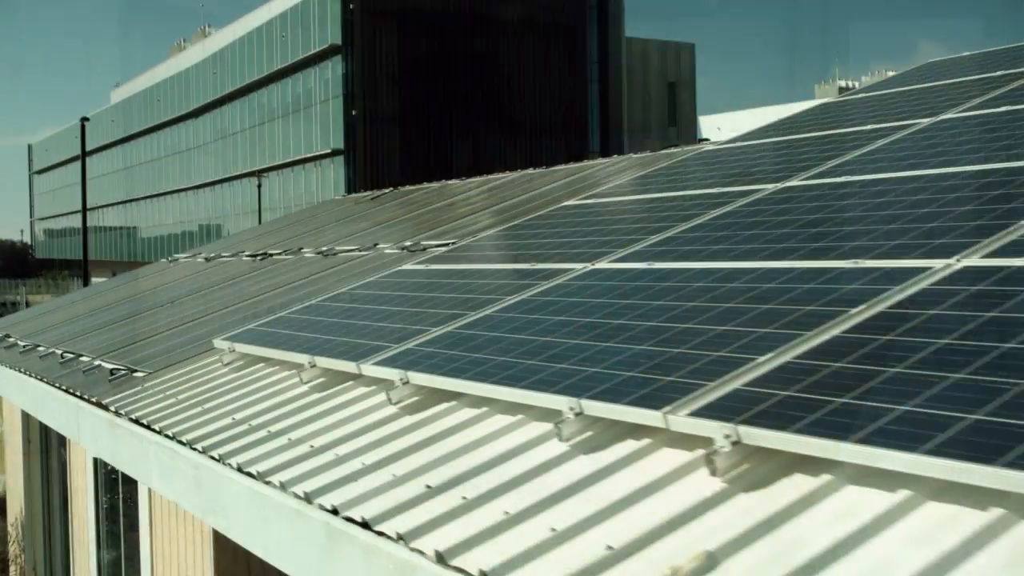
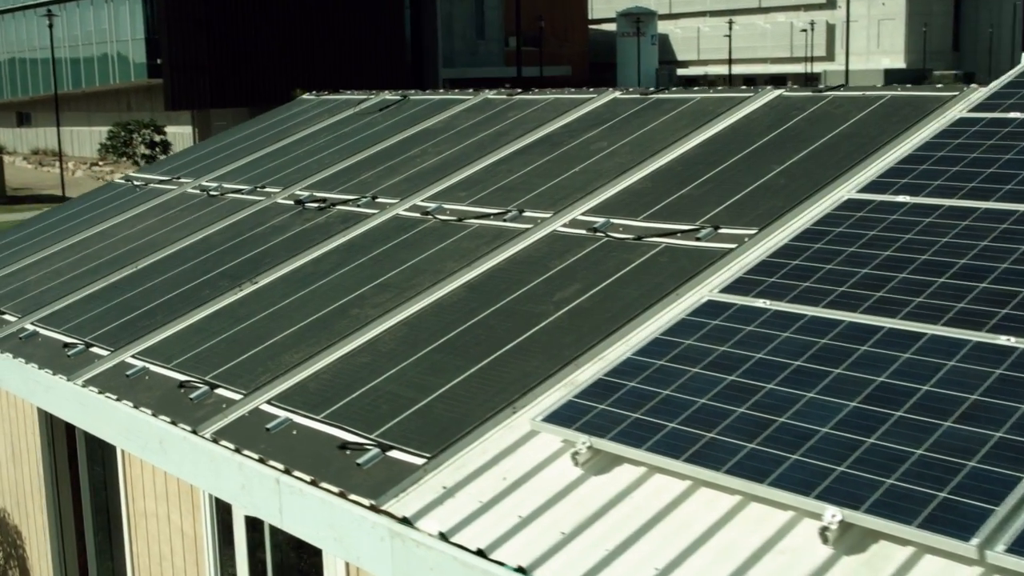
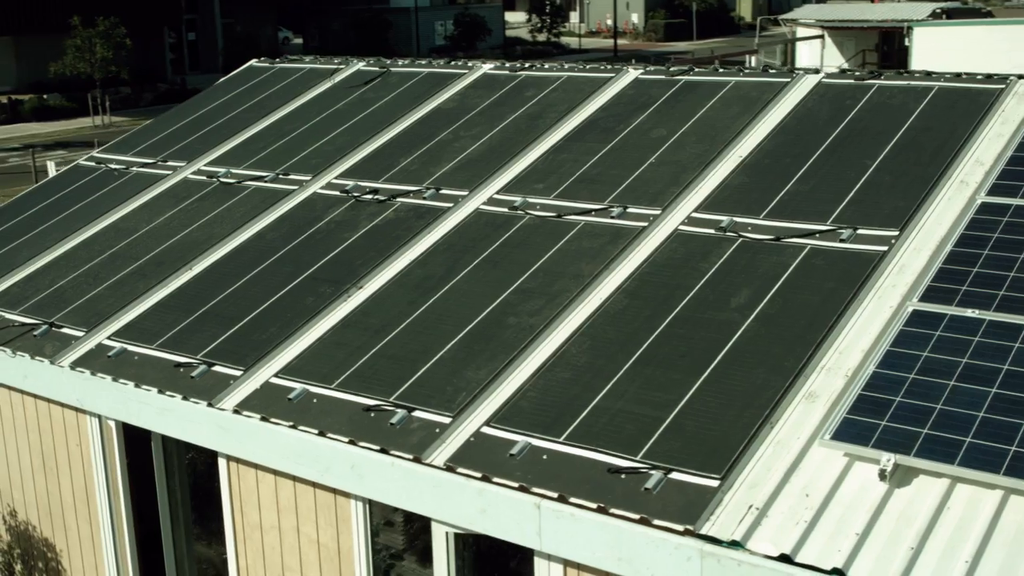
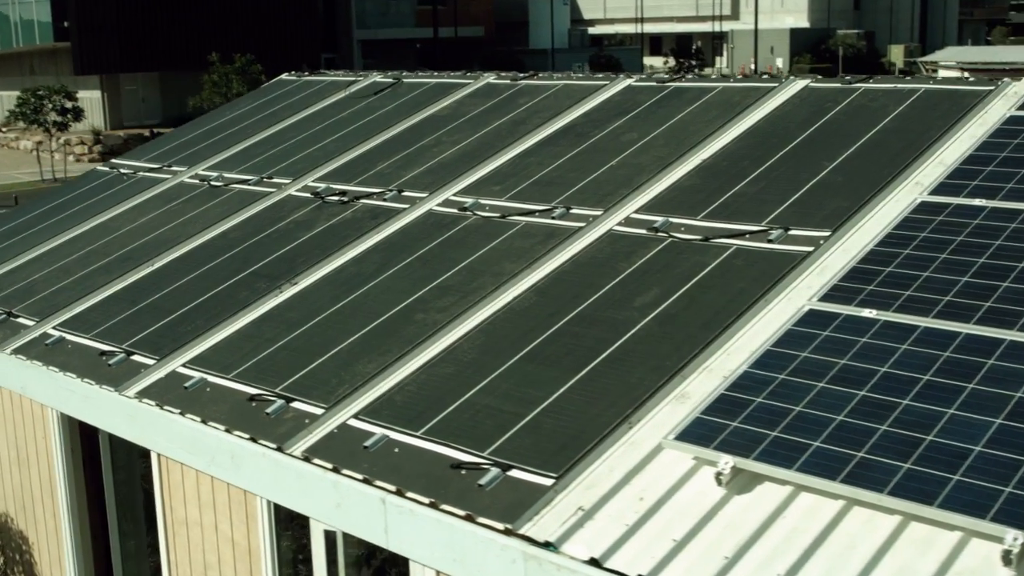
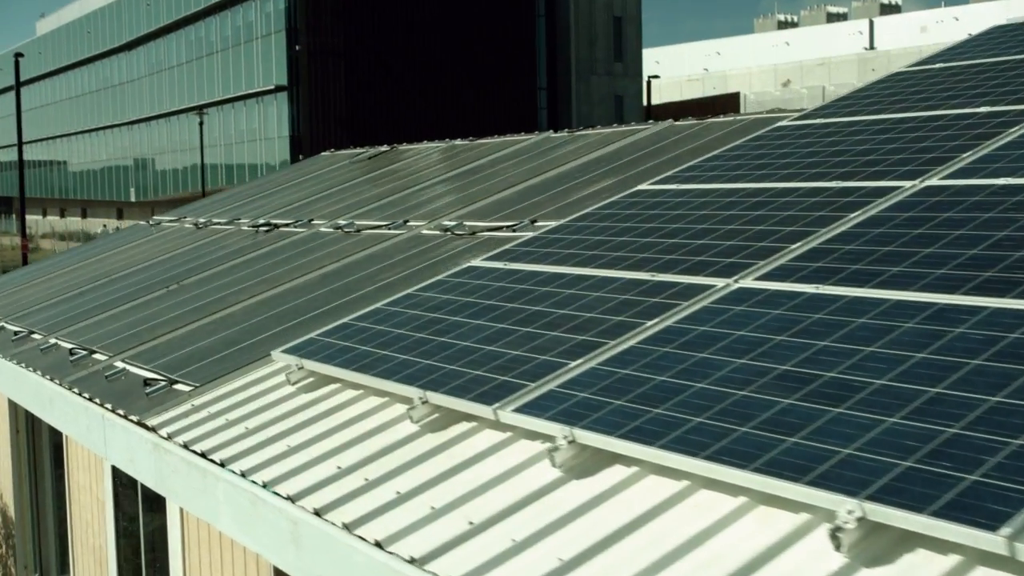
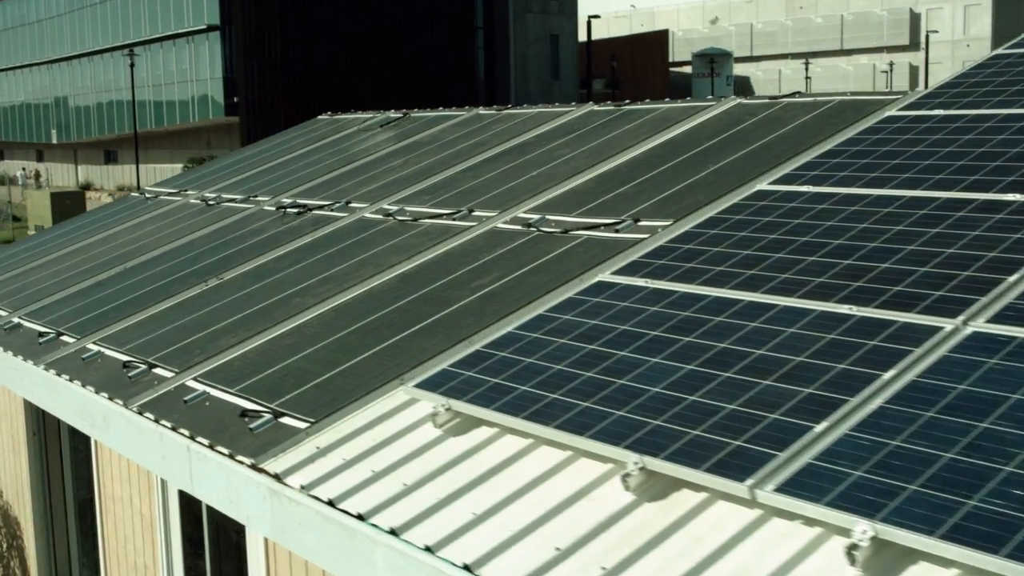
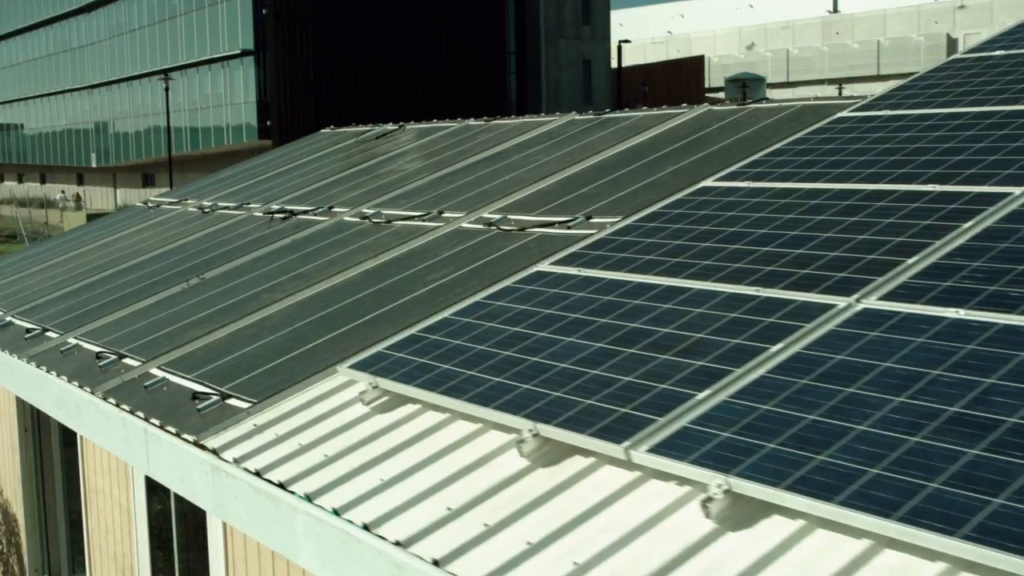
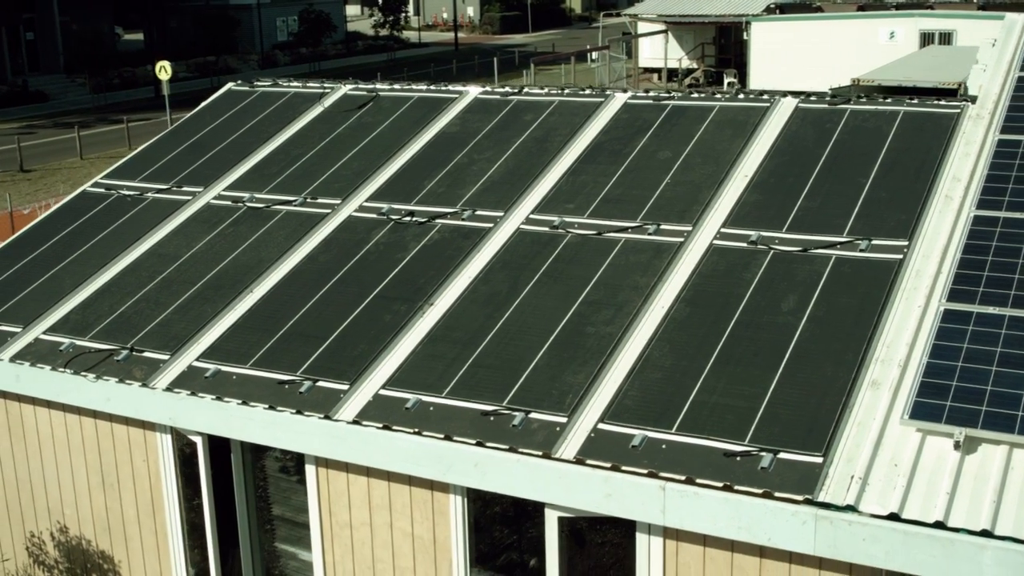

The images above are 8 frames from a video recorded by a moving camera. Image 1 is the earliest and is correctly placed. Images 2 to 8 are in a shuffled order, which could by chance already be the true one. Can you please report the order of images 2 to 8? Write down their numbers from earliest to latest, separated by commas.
5, 7, 6, 2, 4, 3, 8
